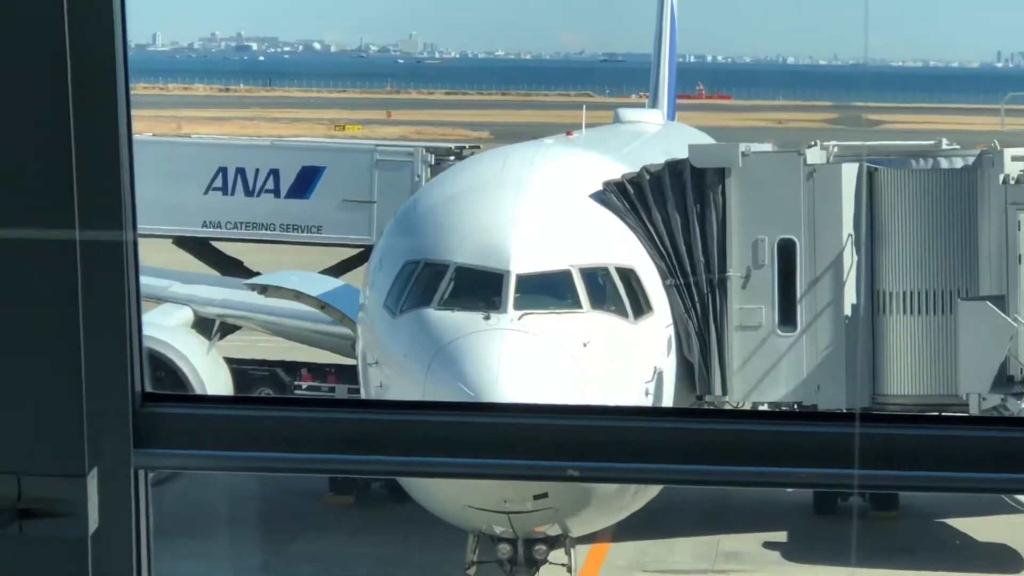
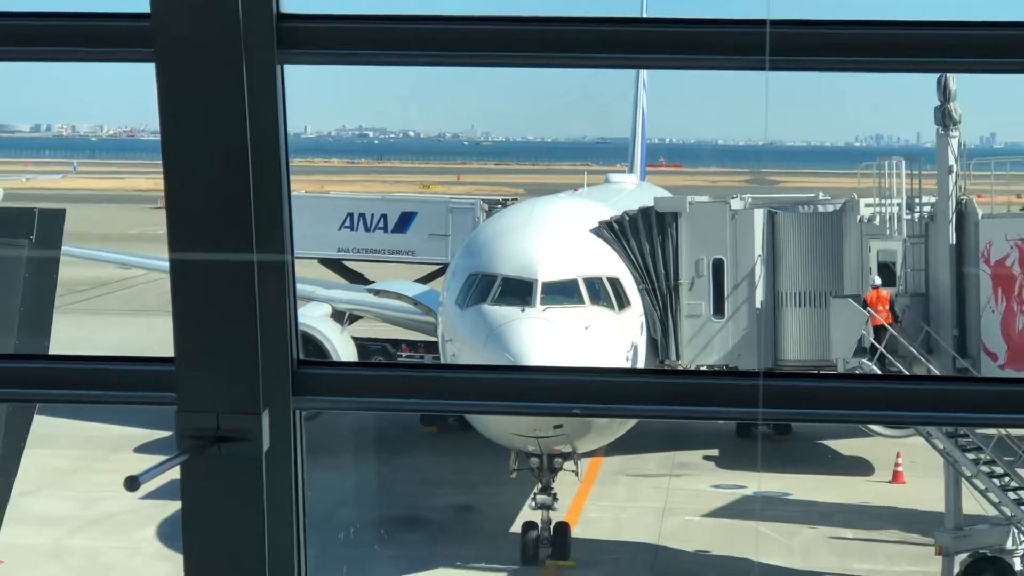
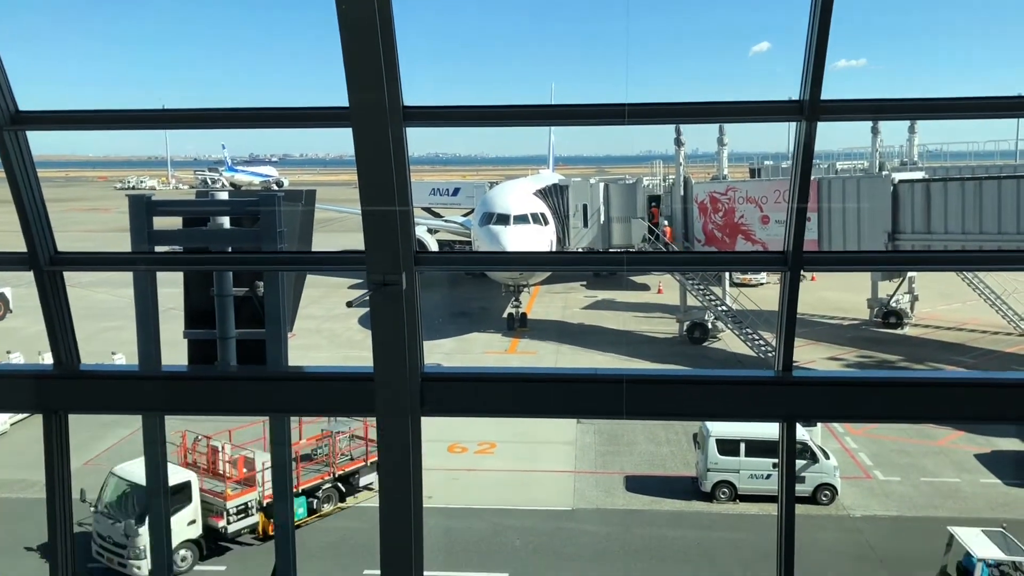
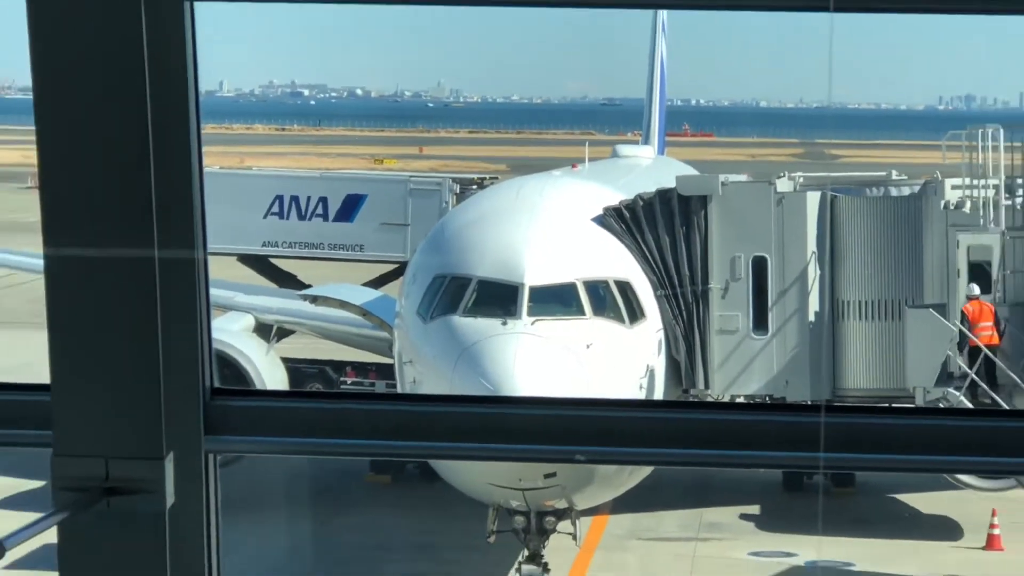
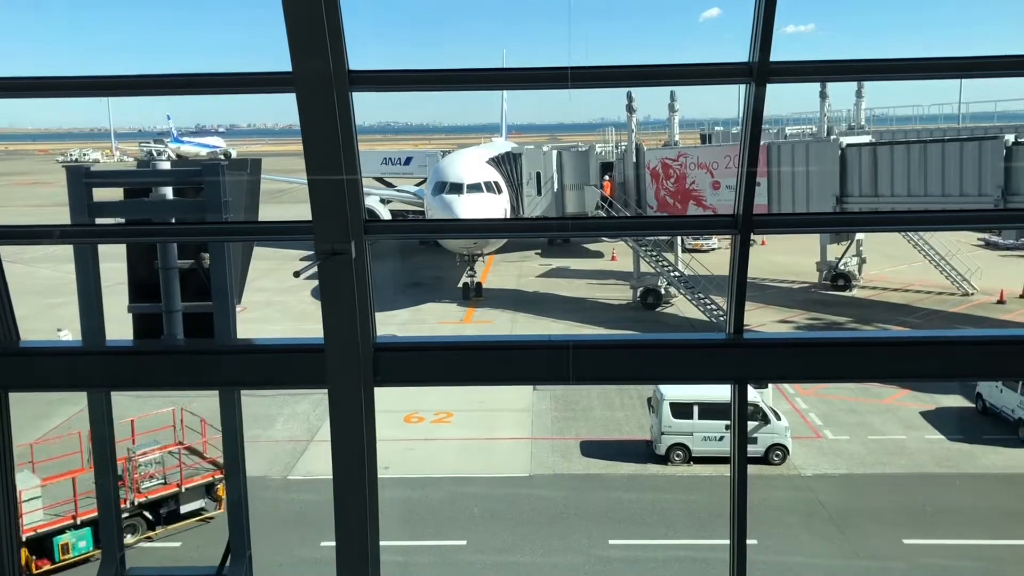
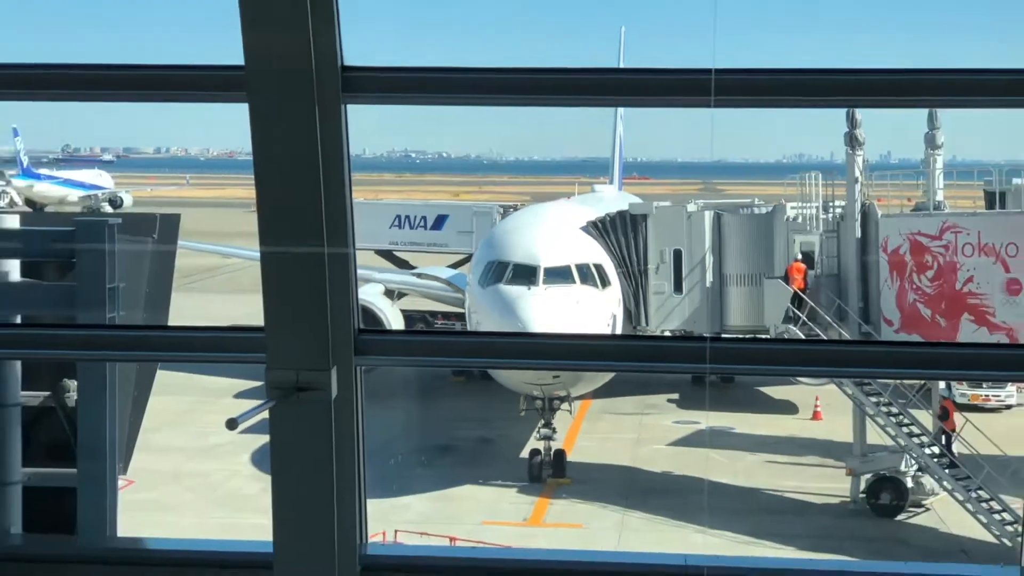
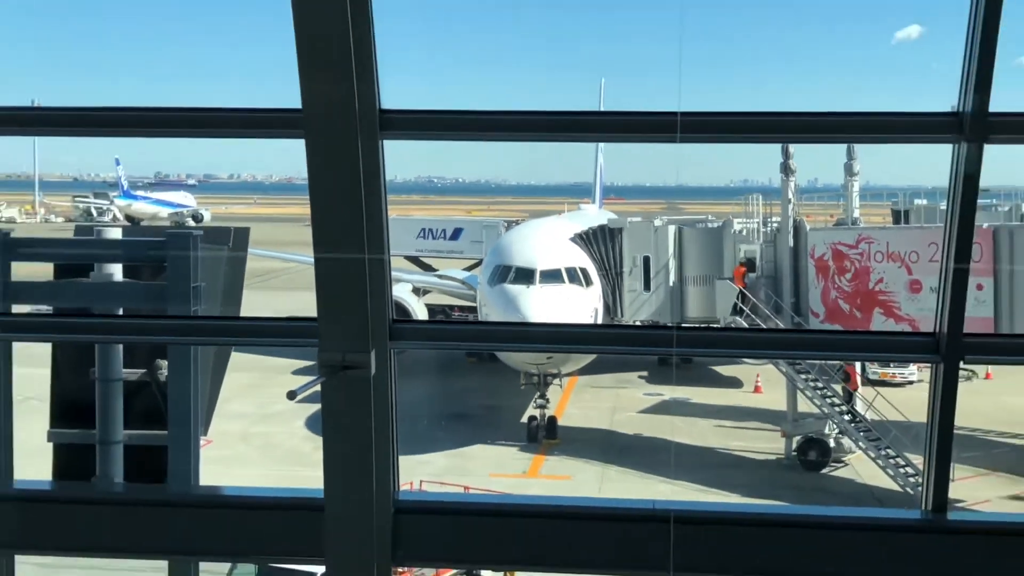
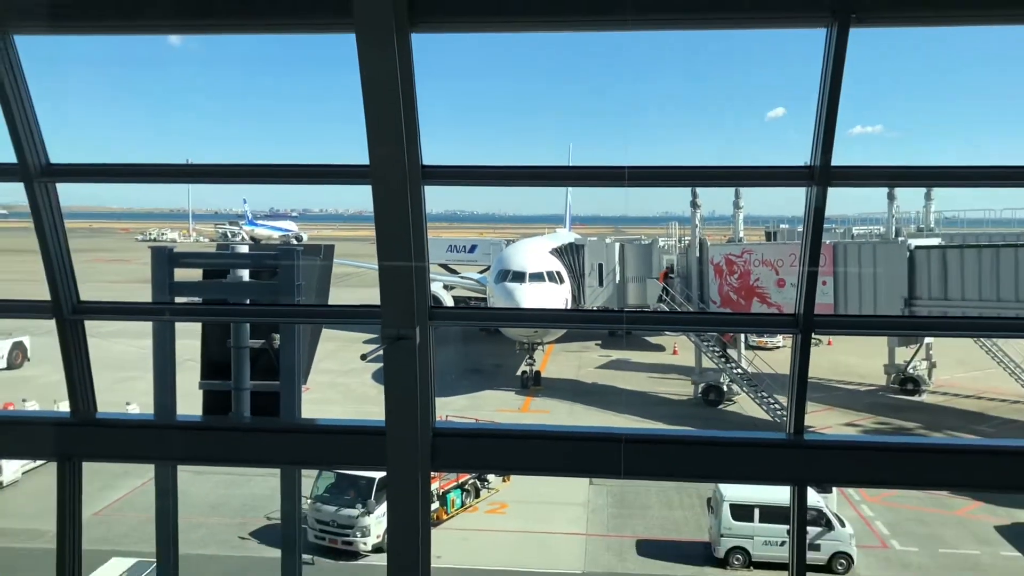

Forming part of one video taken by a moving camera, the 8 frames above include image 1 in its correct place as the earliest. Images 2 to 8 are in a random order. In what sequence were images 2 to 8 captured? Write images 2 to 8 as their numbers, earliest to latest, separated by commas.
4, 2, 6, 7, 8, 3, 5
